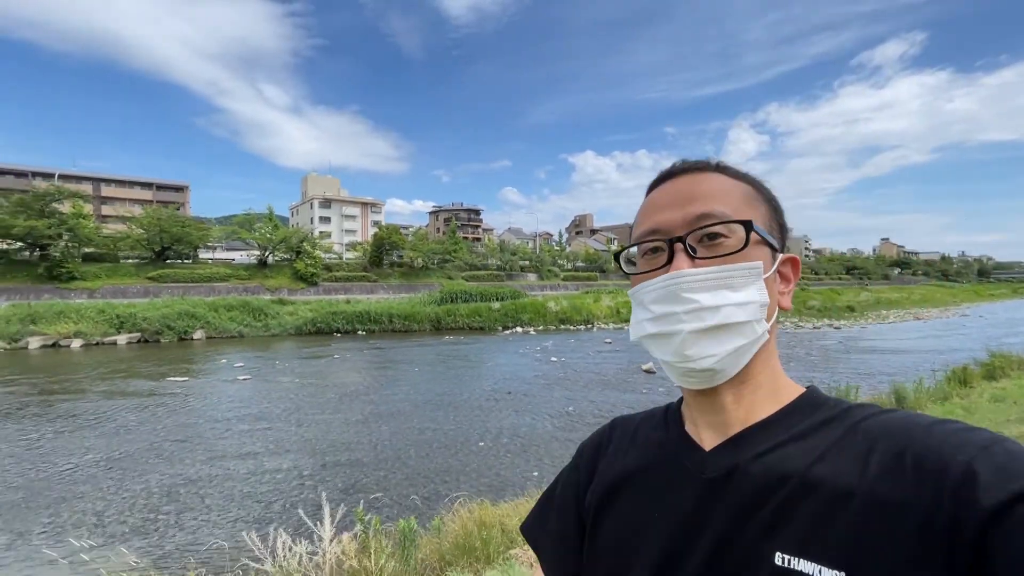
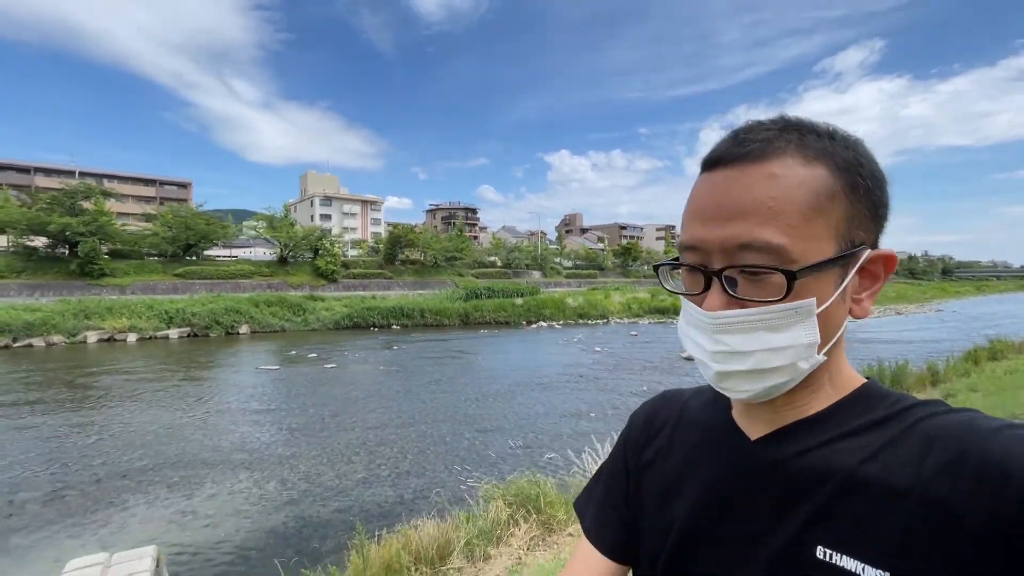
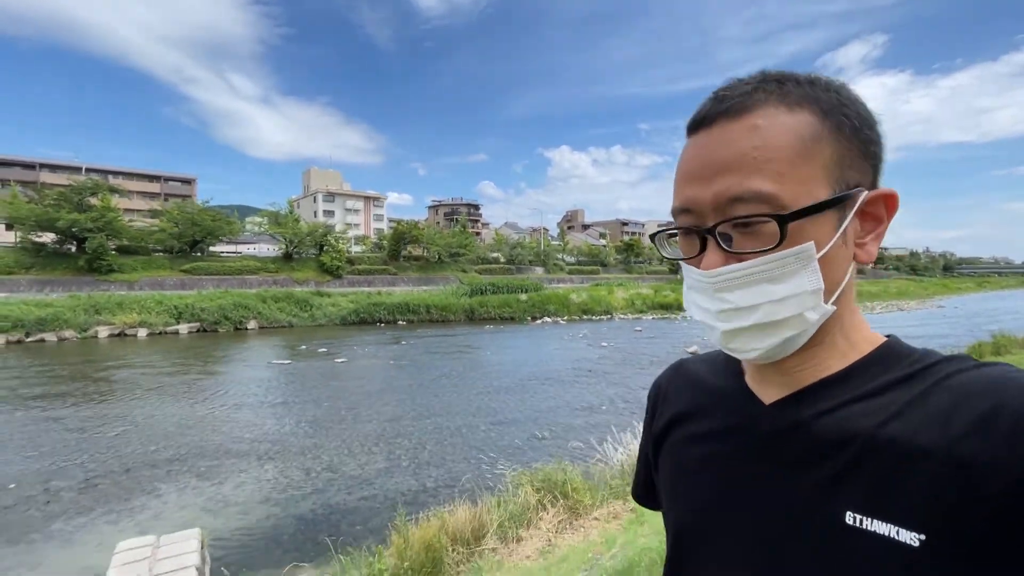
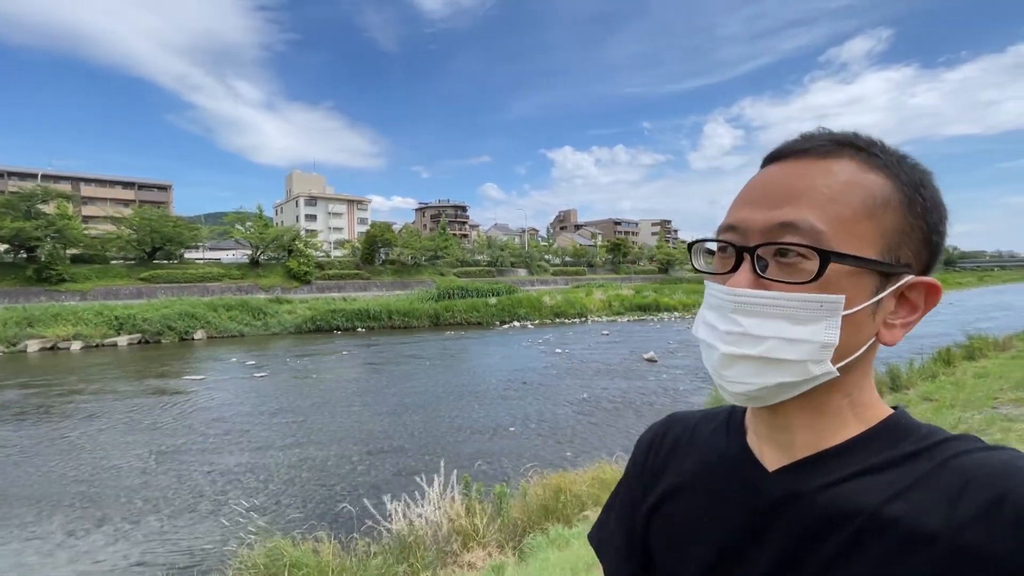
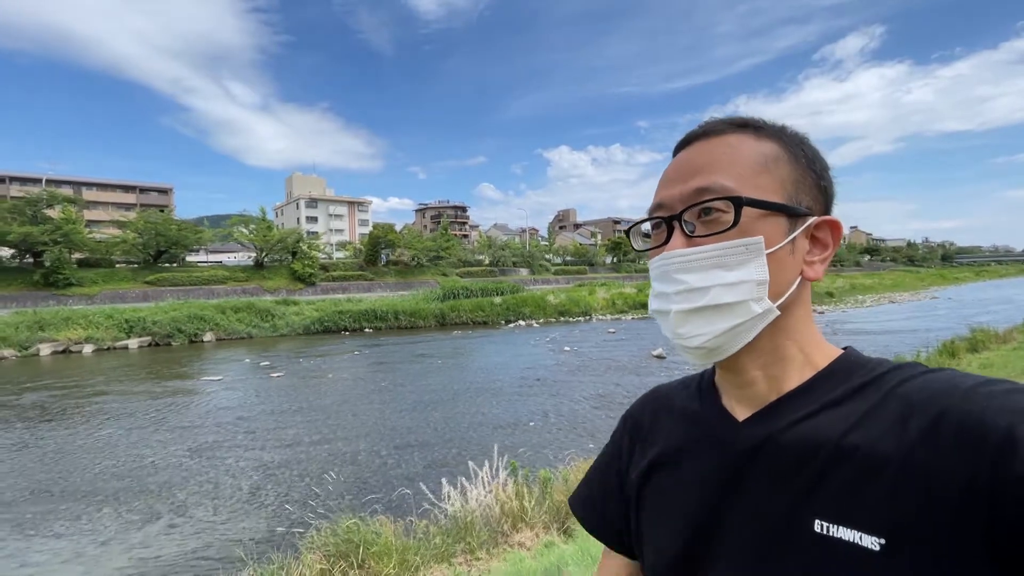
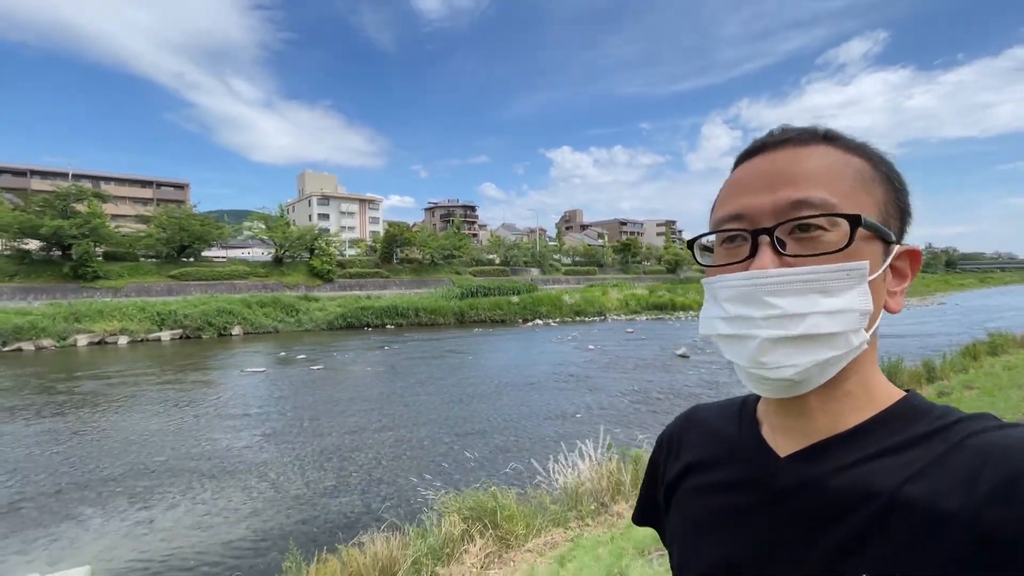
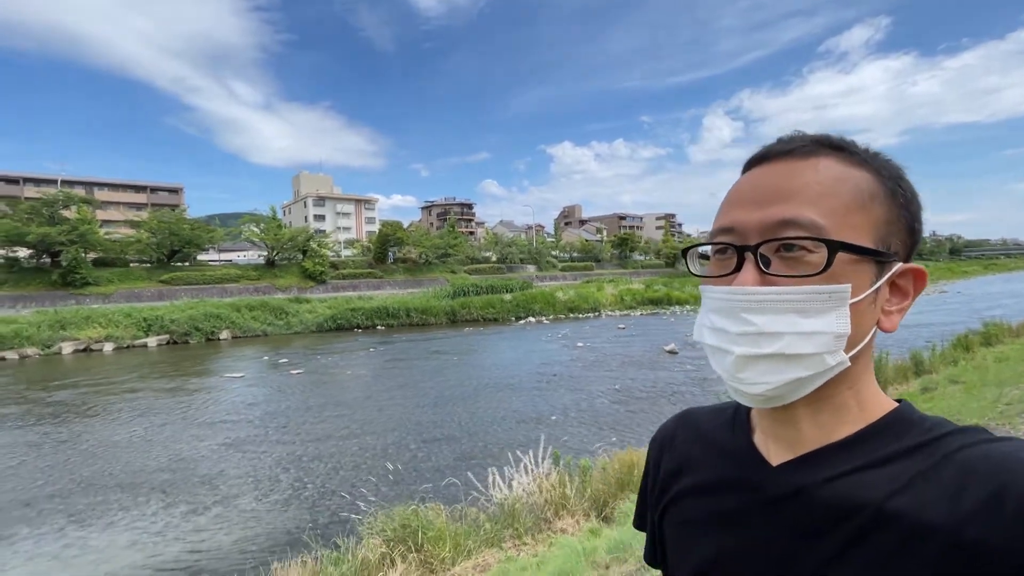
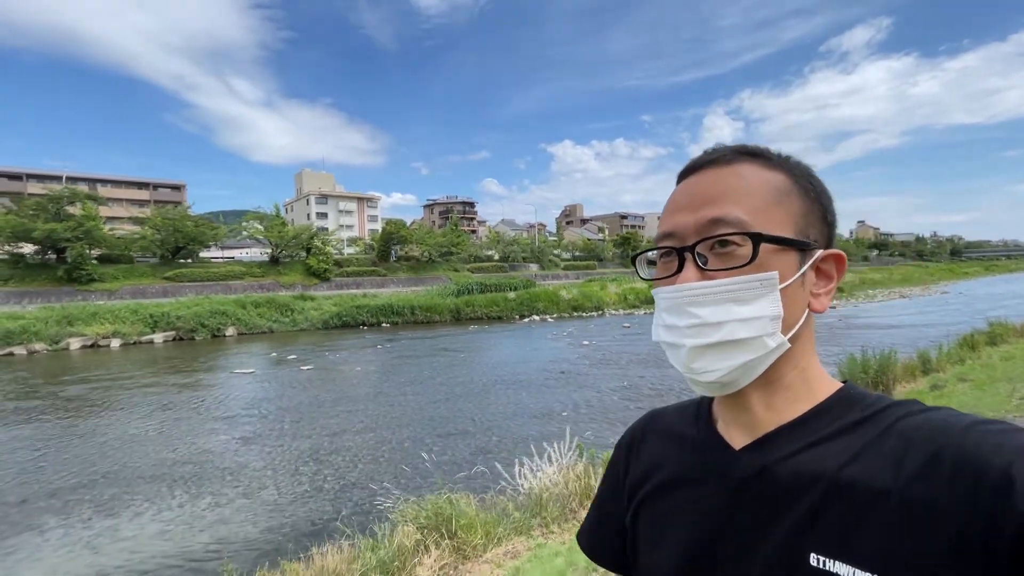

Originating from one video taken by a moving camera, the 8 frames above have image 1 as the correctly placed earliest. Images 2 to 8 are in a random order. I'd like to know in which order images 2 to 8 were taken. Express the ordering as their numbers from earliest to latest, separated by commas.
4, 5, 7, 8, 6, 2, 3
